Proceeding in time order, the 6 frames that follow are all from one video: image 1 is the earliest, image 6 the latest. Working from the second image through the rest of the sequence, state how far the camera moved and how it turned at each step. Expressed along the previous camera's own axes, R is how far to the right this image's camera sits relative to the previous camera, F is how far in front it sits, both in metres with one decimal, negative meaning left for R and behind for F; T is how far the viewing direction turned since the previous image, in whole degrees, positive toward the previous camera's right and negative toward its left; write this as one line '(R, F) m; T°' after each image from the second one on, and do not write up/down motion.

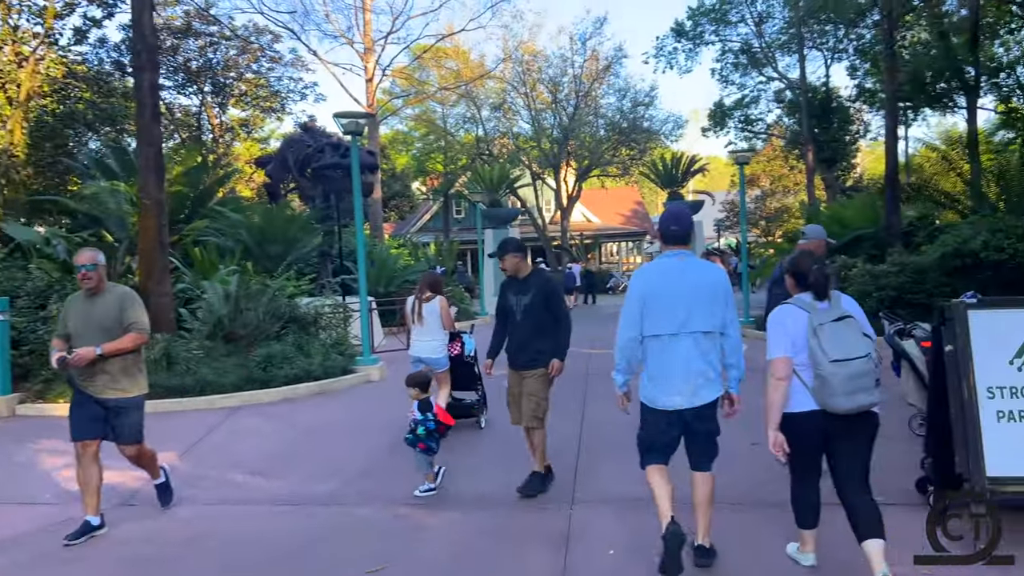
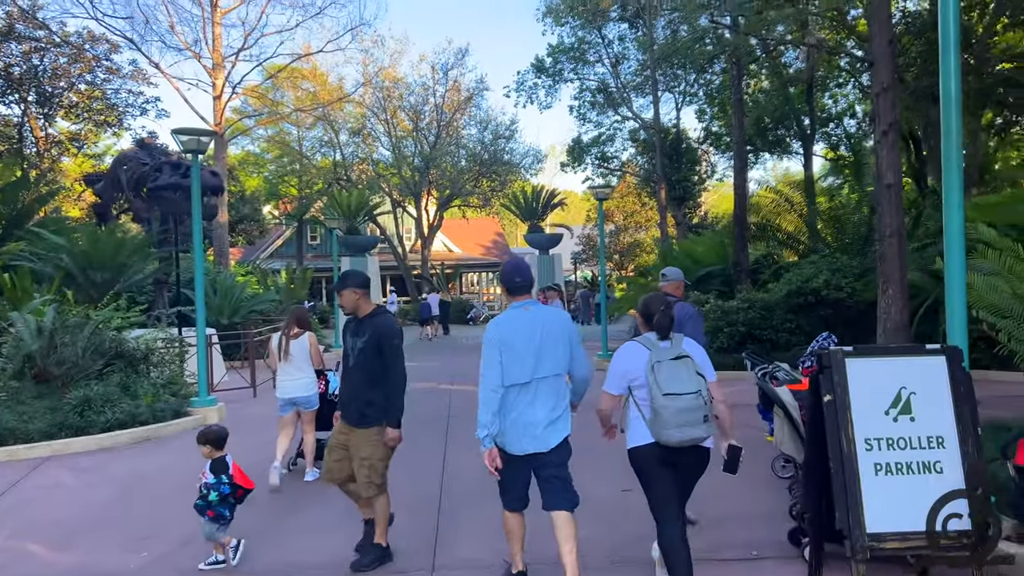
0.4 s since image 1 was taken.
(0.0, +0.4) m; +10°
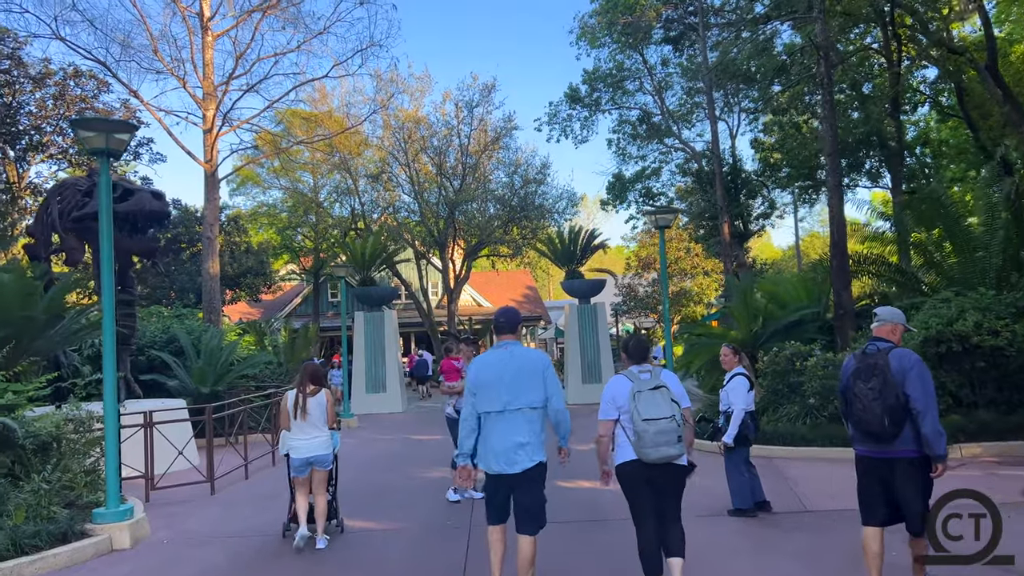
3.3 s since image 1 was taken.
(-0.1, +3.0) m; -2°
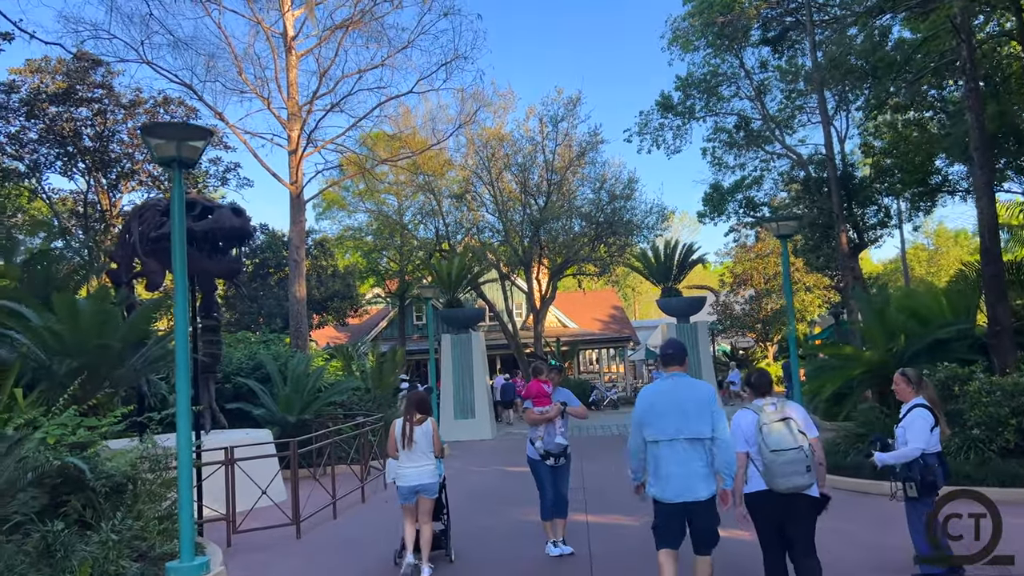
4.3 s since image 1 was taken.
(-0.3, +1.0) m; -6°
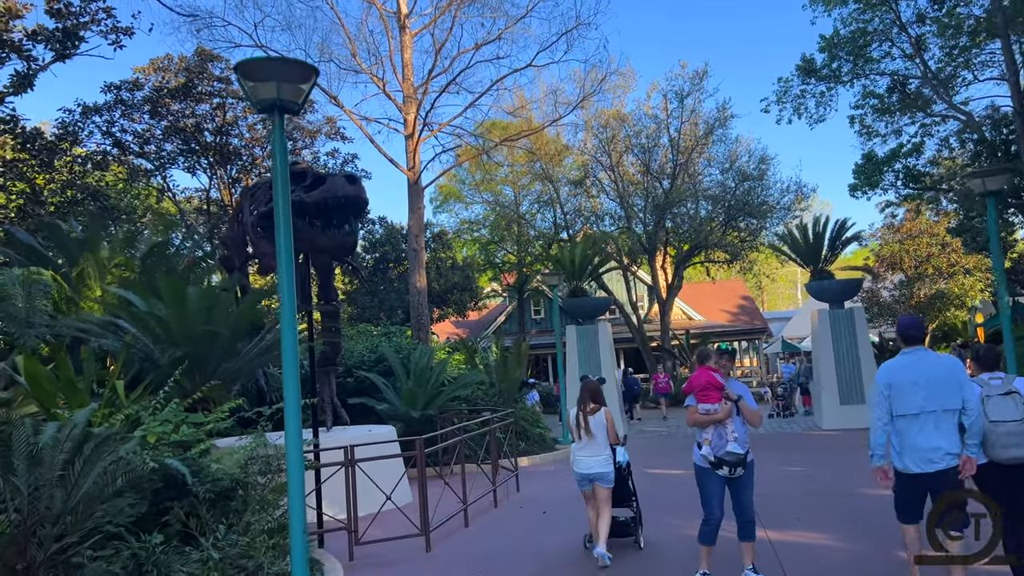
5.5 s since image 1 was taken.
(-0.4, +1.2) m; -8°
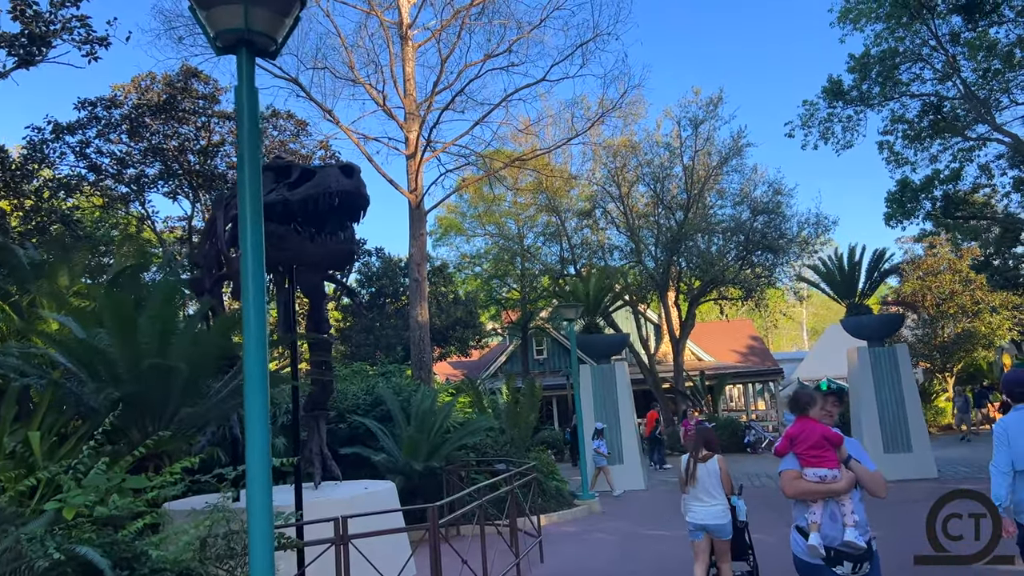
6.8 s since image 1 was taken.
(-0.3, +1.5) m; 0°
